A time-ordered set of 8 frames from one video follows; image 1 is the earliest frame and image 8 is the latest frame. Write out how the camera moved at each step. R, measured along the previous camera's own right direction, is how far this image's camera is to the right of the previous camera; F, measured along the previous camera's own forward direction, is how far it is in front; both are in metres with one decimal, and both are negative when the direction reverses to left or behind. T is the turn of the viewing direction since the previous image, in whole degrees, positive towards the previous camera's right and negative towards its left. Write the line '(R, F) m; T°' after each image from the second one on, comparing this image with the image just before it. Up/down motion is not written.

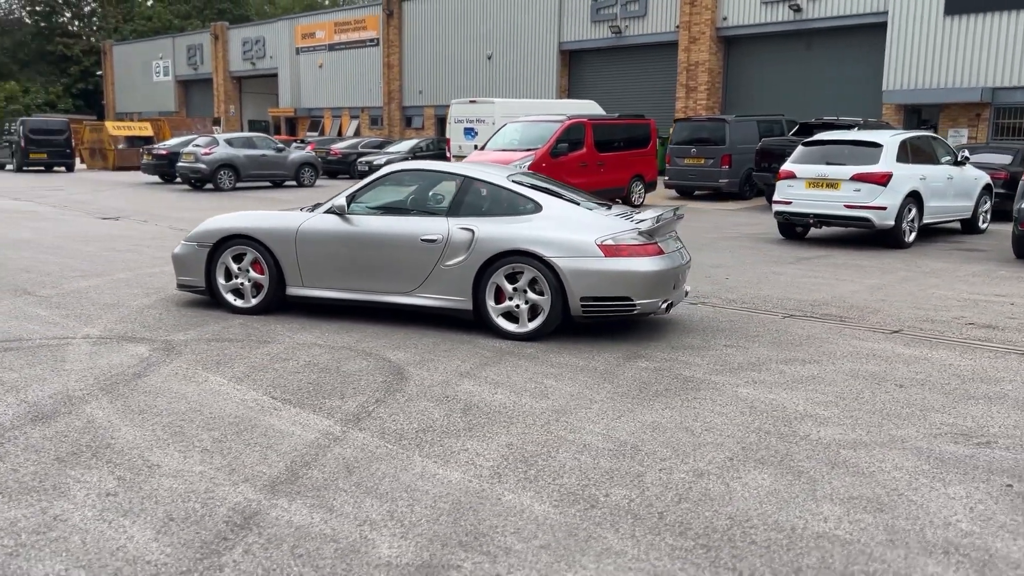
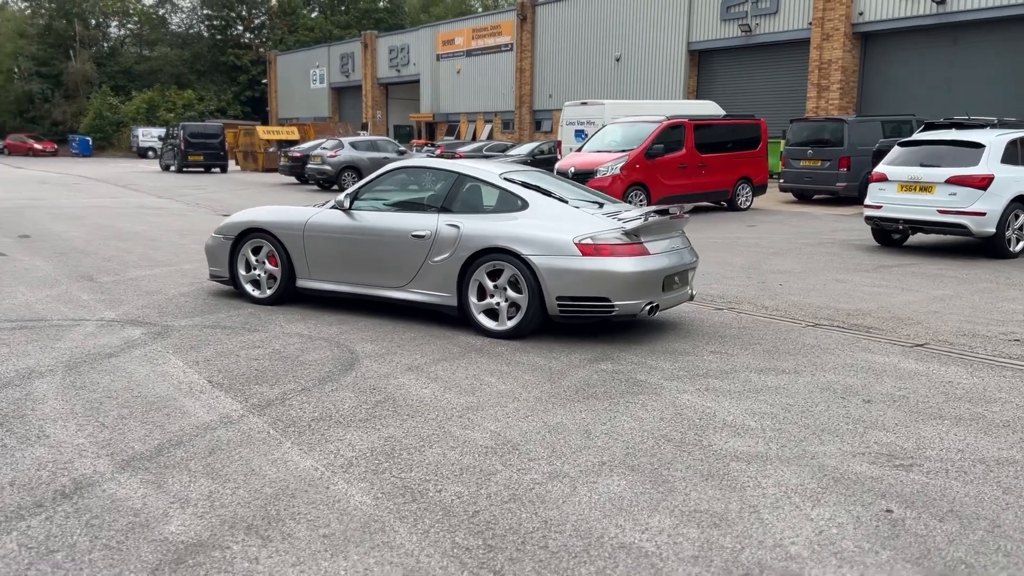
(+1.3, +0.2) m; -10°
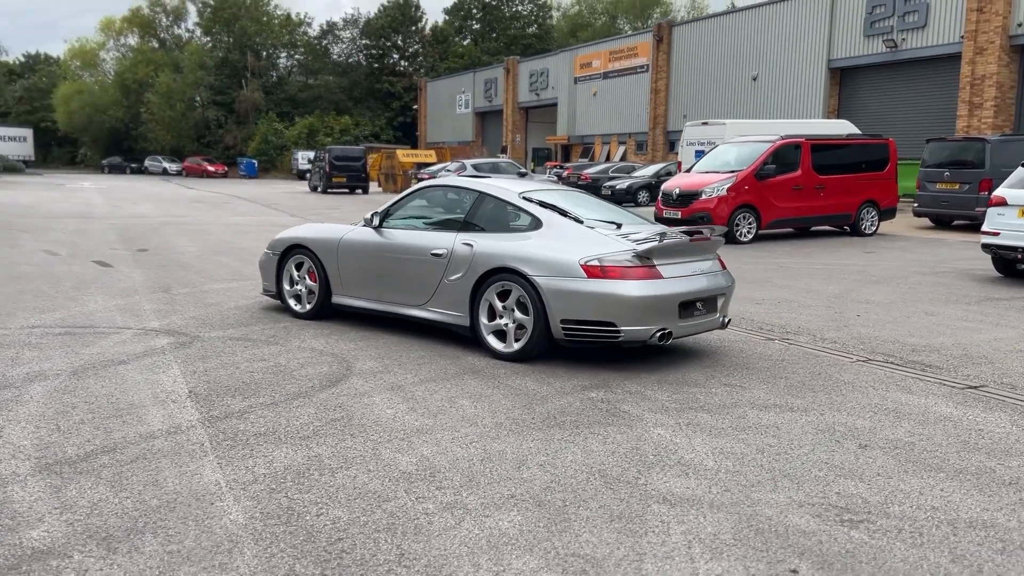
(+1.0, +0.3) m; -10°
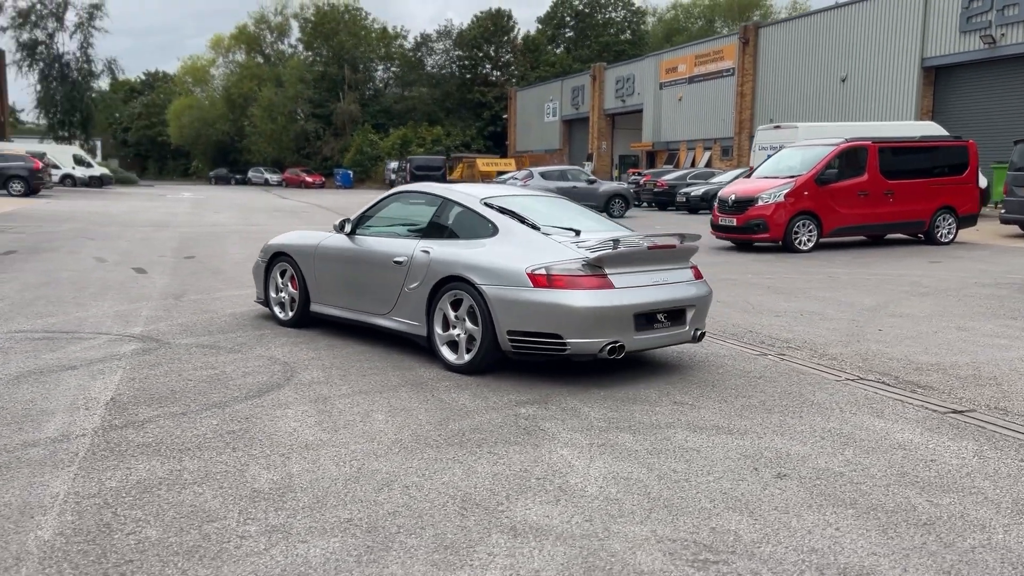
(+1.1, +0.3) m; -6°
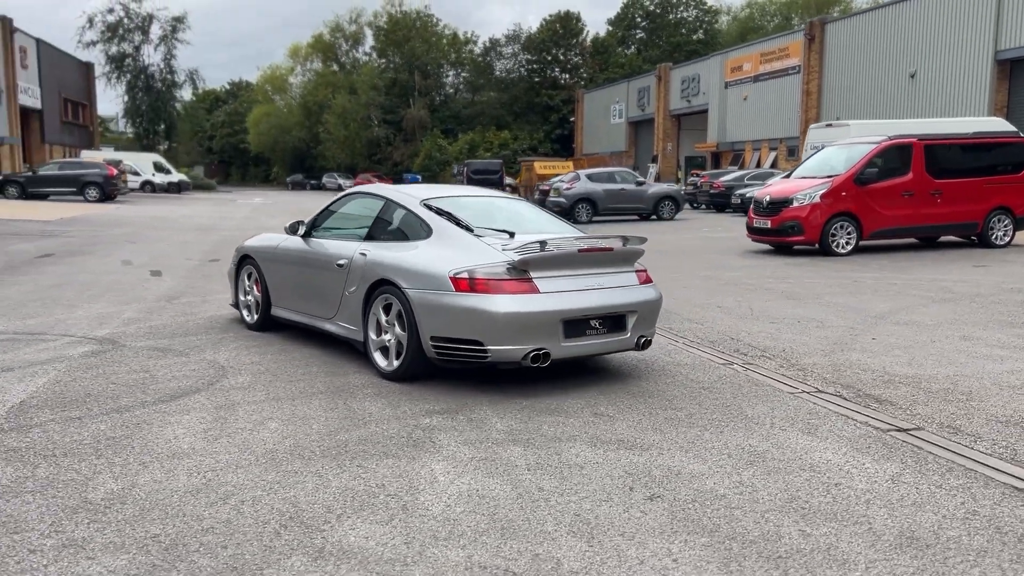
(+1.0, +0.3) m; -5°
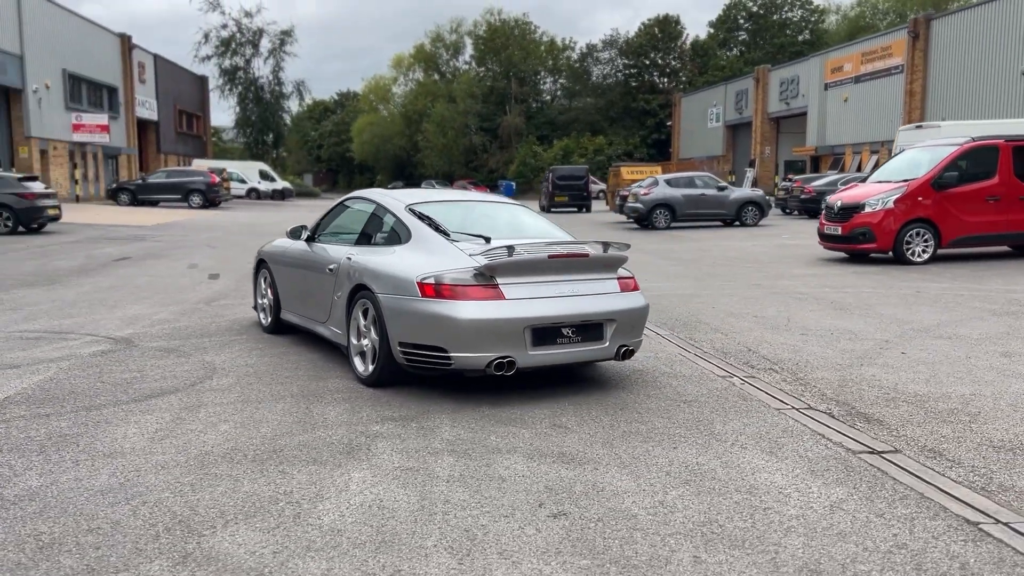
(+0.9, +0.2) m; -7°
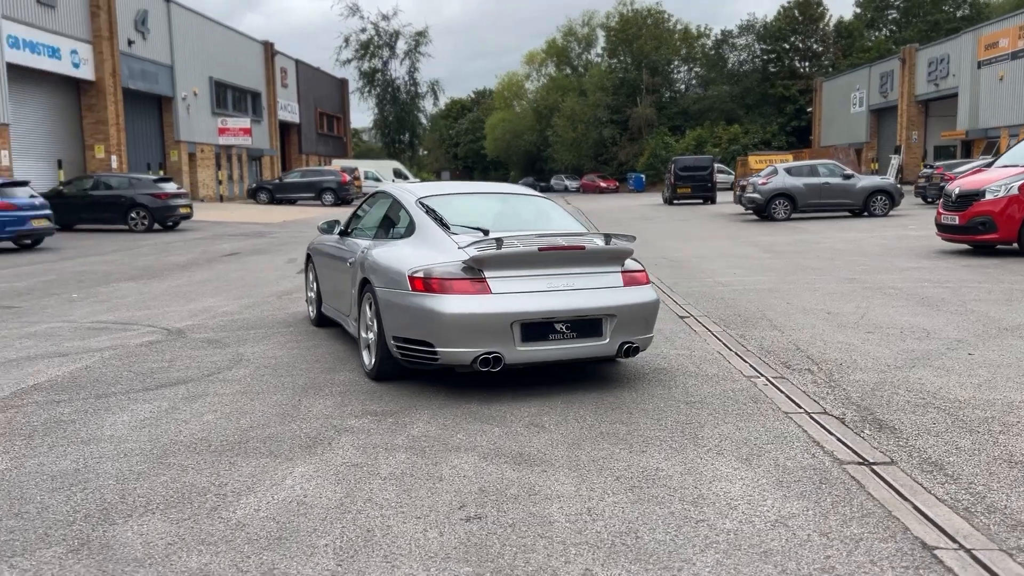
(+0.9, +0.2) m; -9°
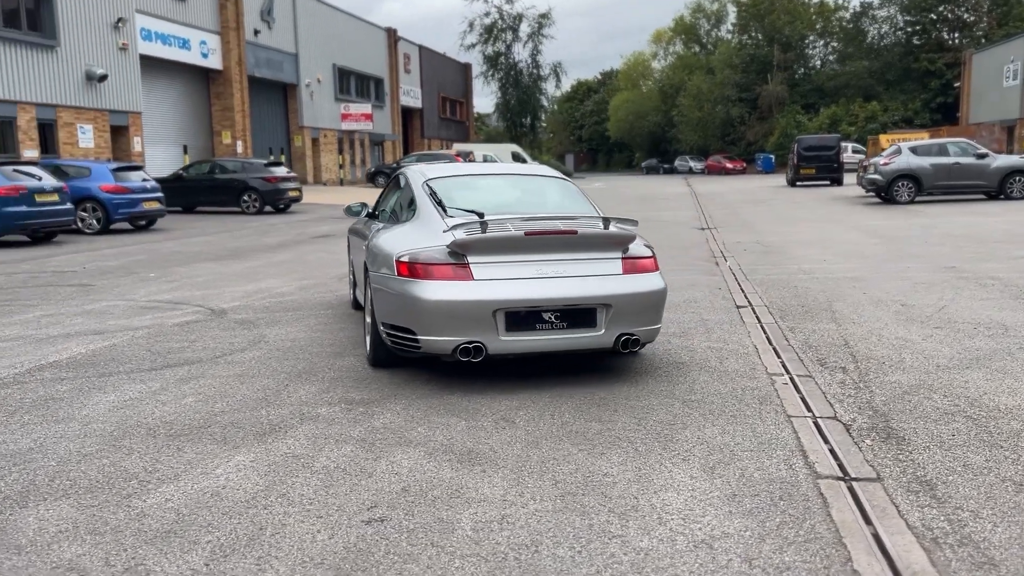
(+0.8, +0.3) m; -8°
